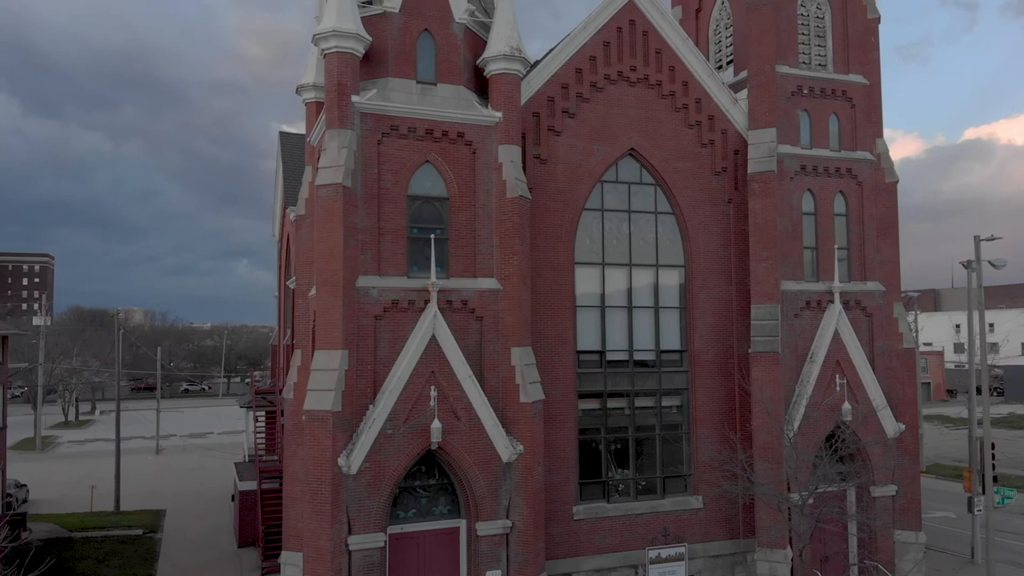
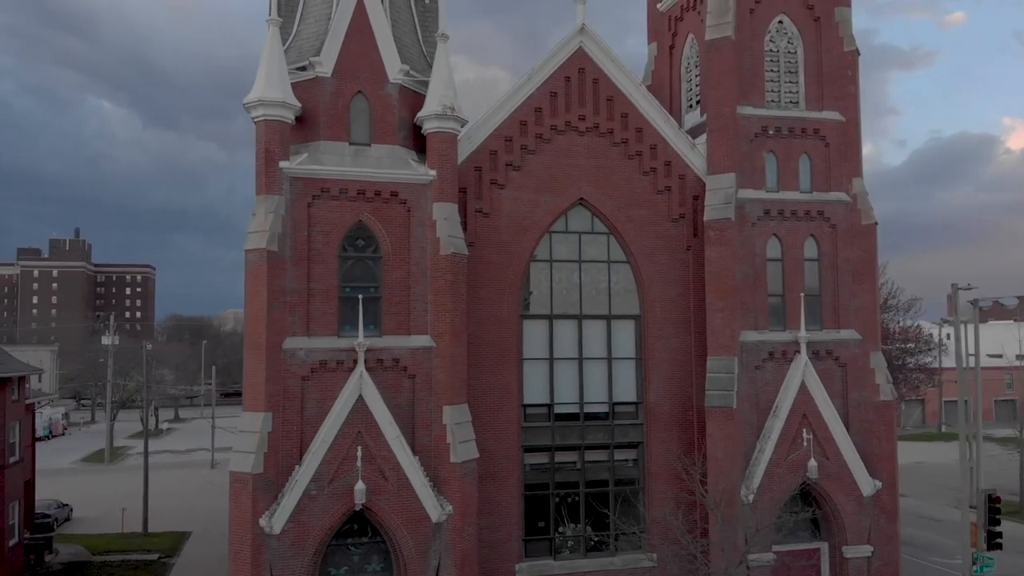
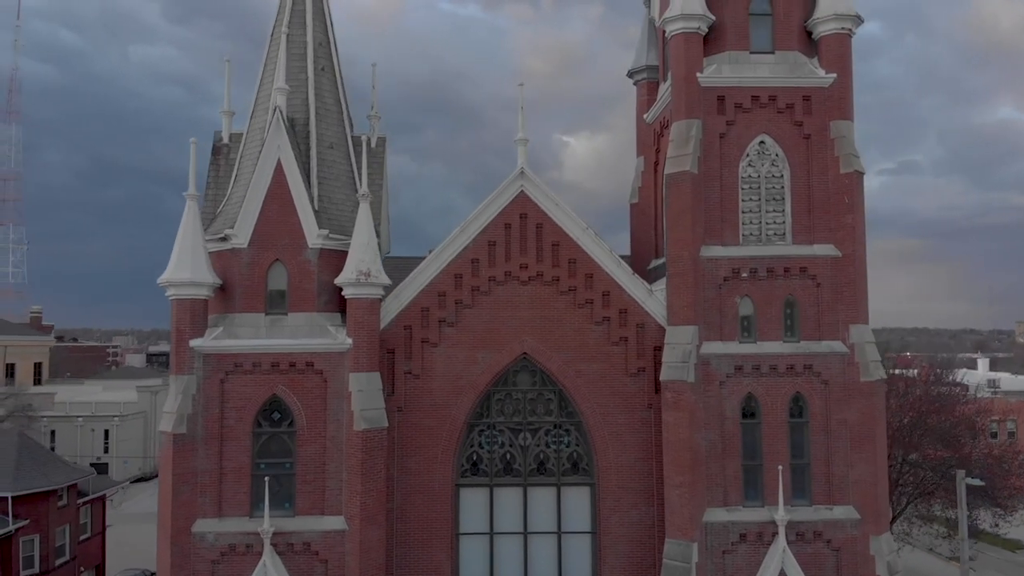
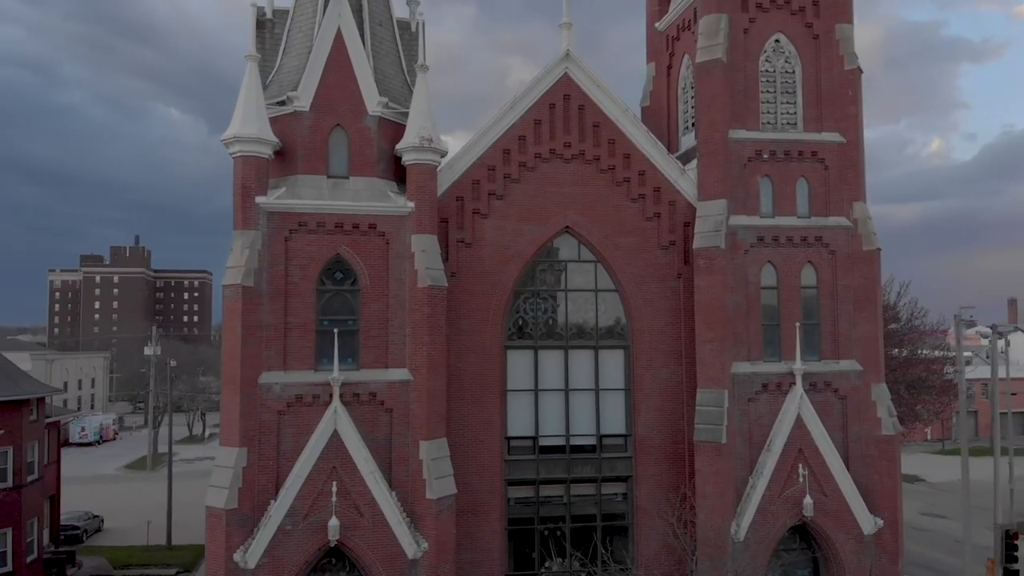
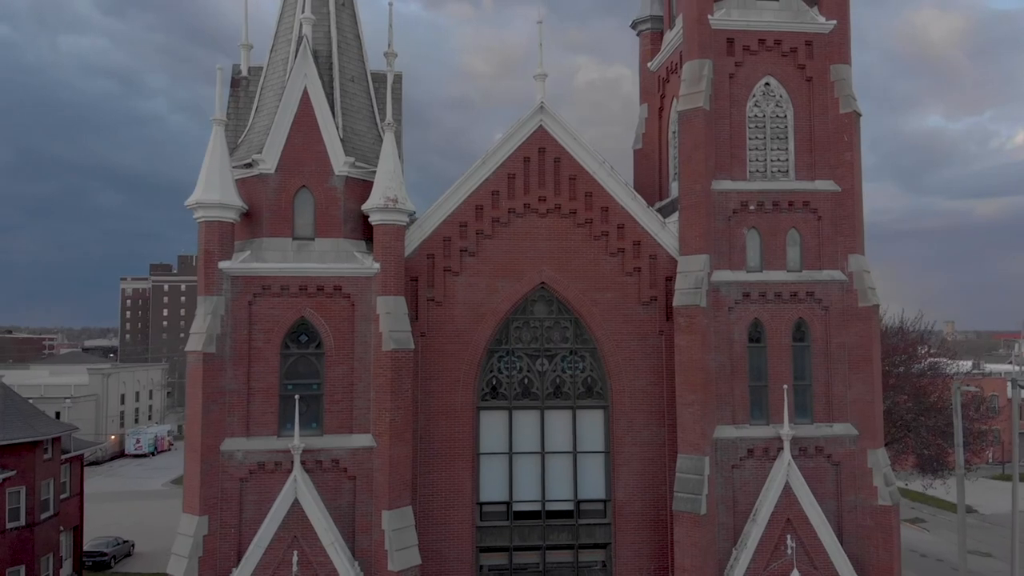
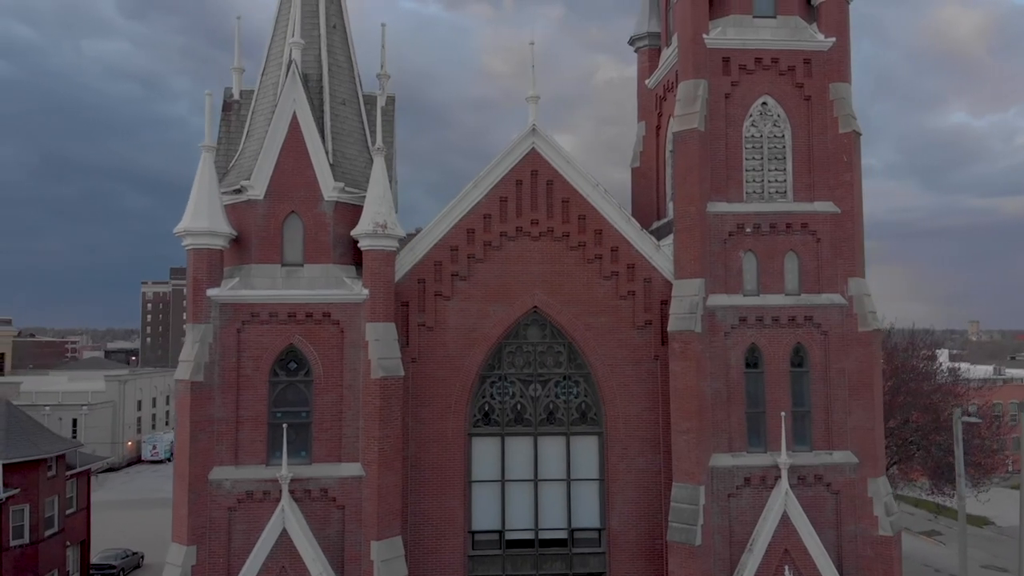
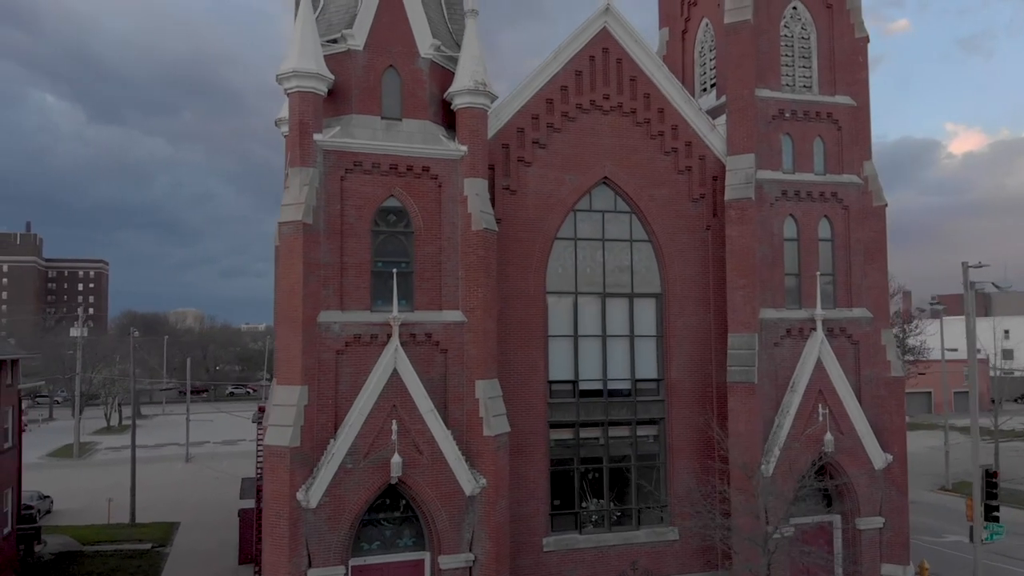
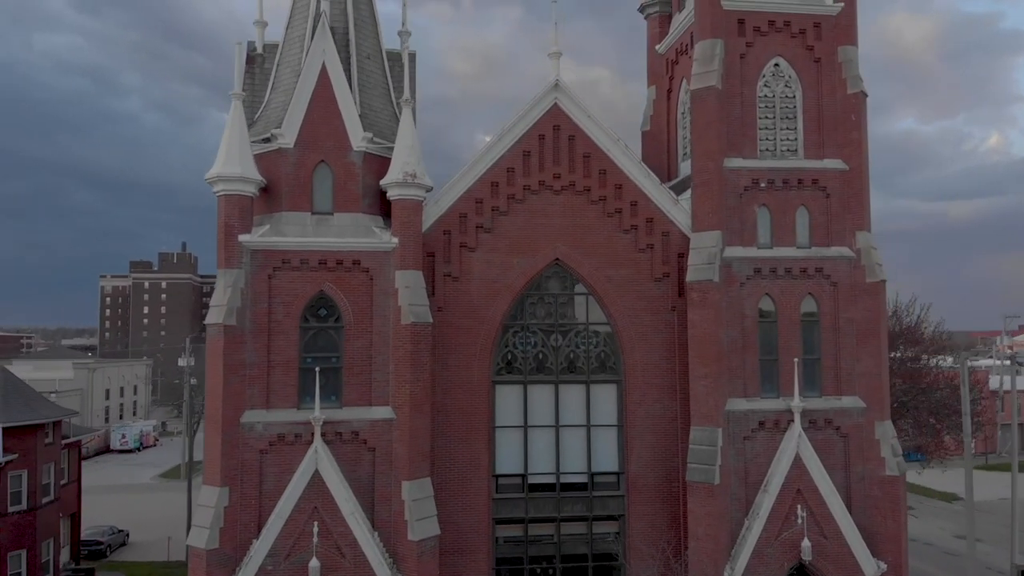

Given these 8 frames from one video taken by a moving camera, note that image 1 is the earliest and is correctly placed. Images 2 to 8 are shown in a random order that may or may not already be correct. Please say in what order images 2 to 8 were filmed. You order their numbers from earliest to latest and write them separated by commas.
7, 2, 4, 8, 5, 6, 3
